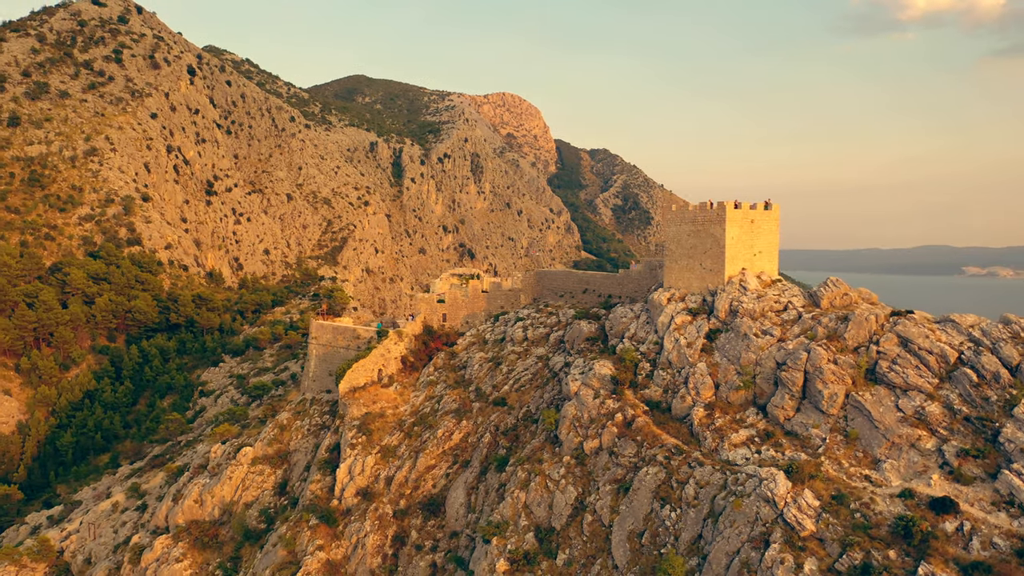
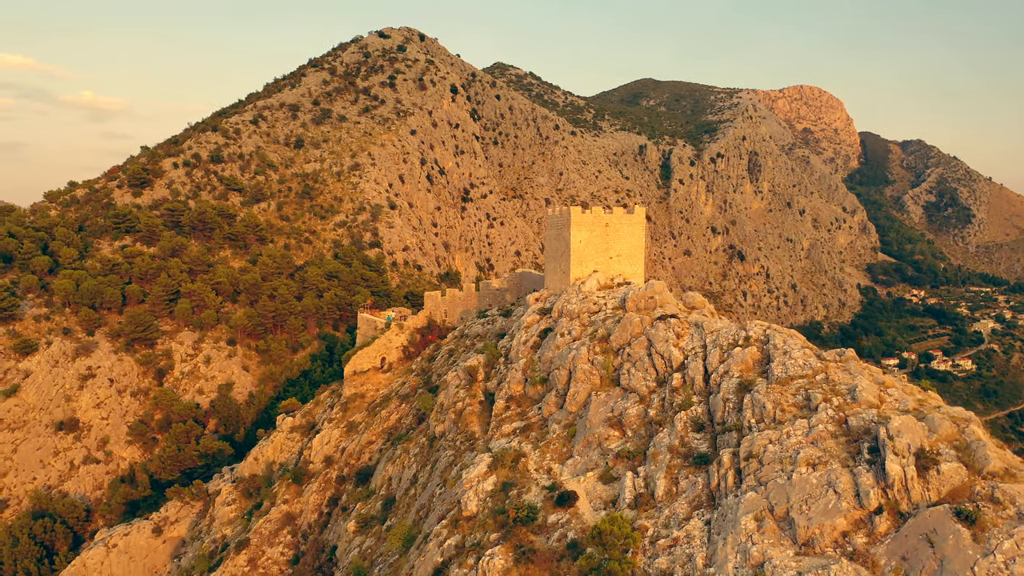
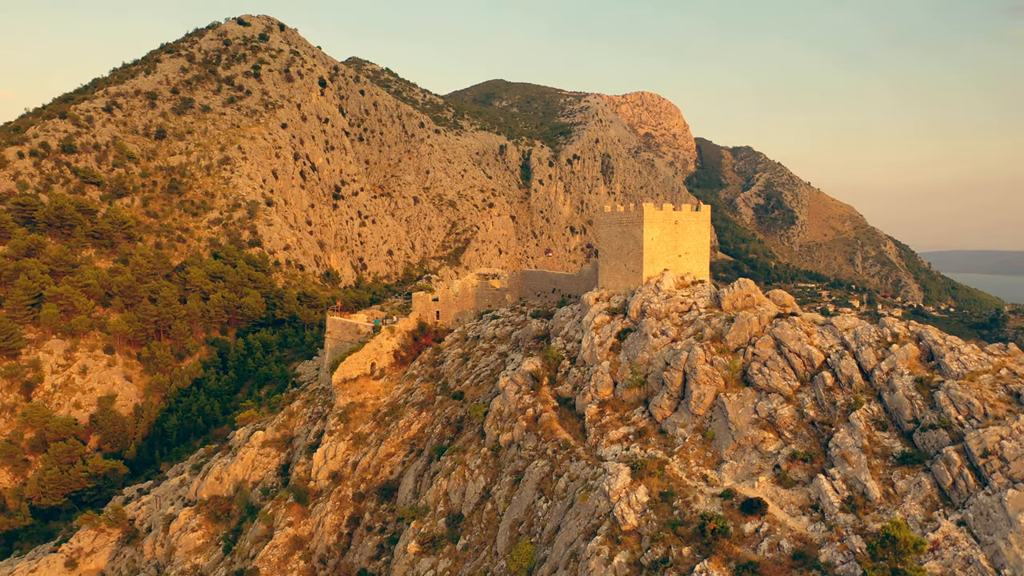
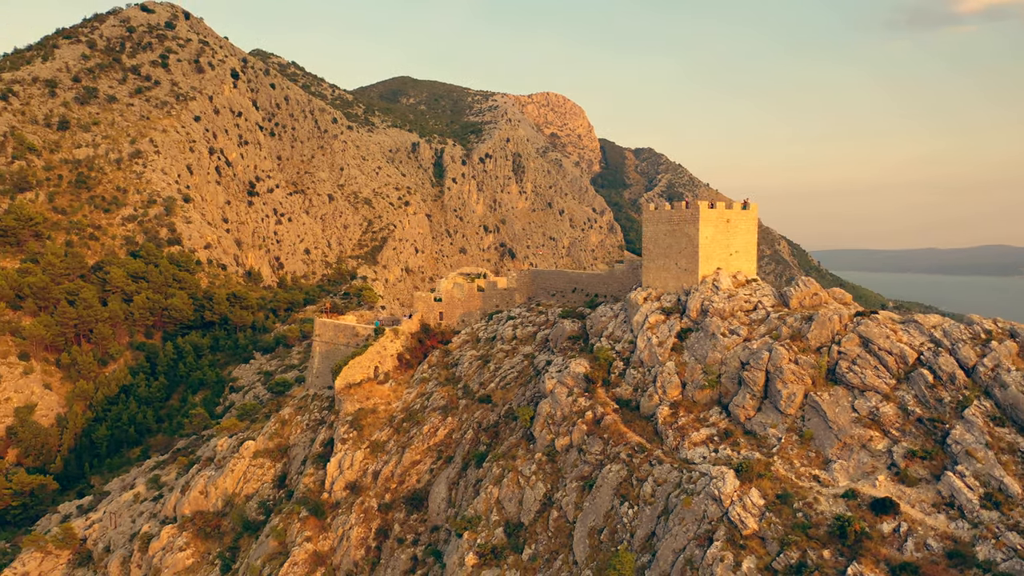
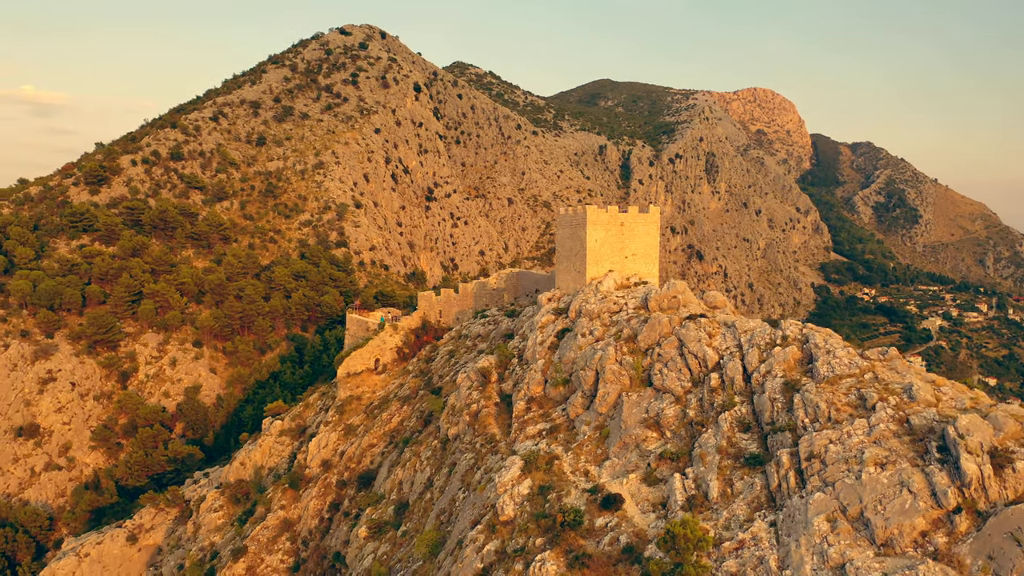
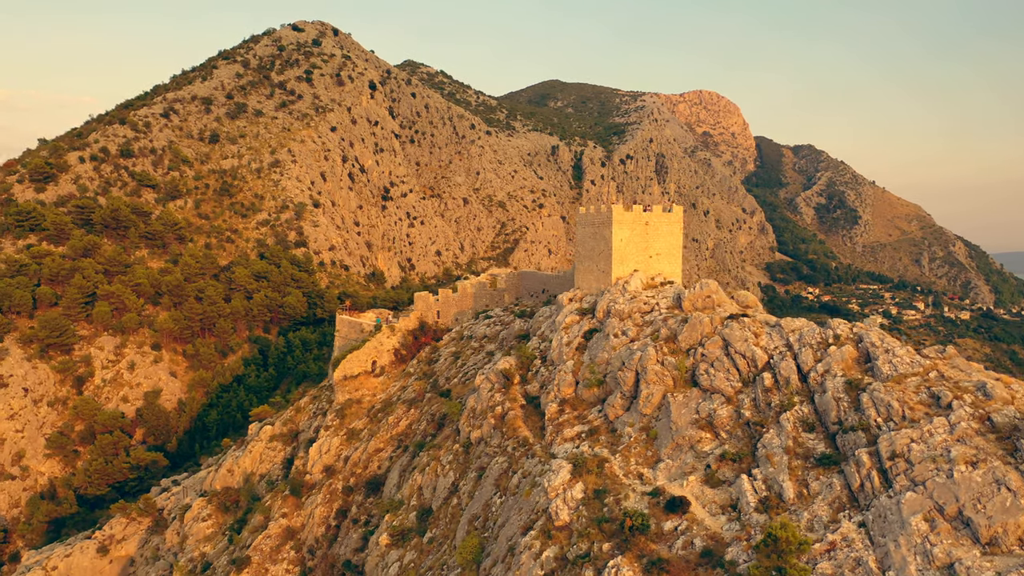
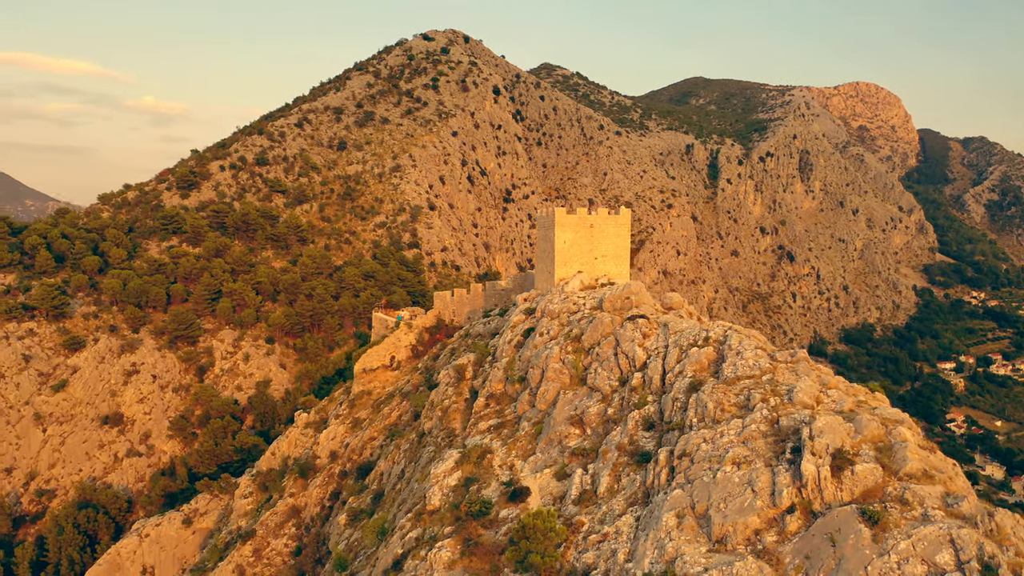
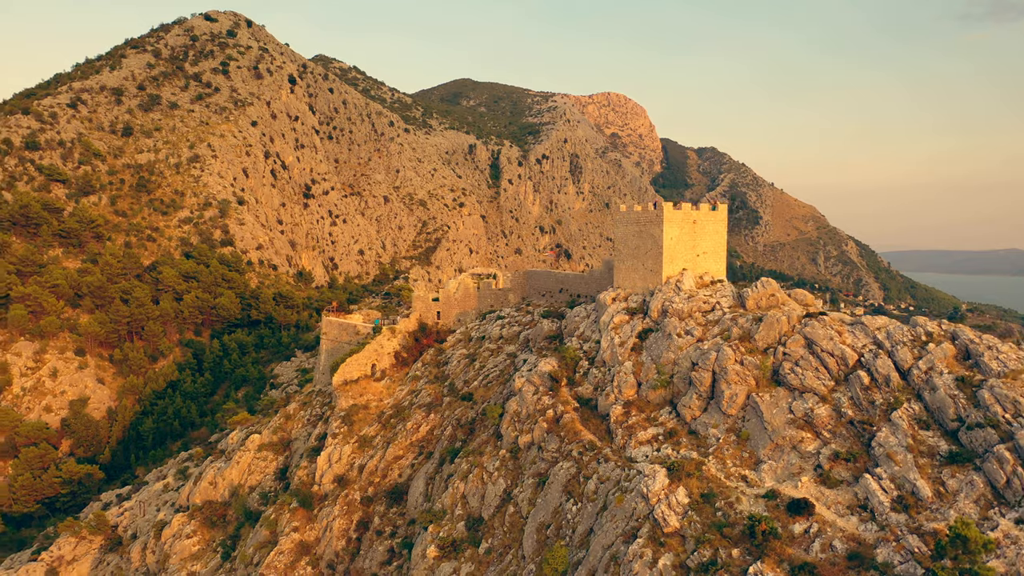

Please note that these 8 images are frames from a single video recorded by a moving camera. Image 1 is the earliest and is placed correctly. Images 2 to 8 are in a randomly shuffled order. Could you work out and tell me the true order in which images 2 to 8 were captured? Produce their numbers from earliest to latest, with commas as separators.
4, 8, 3, 6, 5, 2, 7
